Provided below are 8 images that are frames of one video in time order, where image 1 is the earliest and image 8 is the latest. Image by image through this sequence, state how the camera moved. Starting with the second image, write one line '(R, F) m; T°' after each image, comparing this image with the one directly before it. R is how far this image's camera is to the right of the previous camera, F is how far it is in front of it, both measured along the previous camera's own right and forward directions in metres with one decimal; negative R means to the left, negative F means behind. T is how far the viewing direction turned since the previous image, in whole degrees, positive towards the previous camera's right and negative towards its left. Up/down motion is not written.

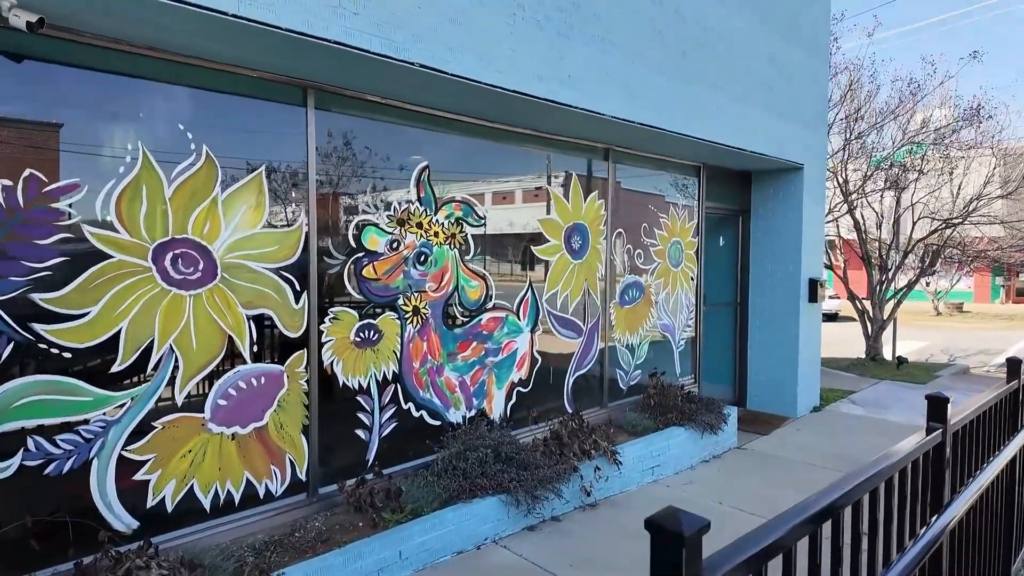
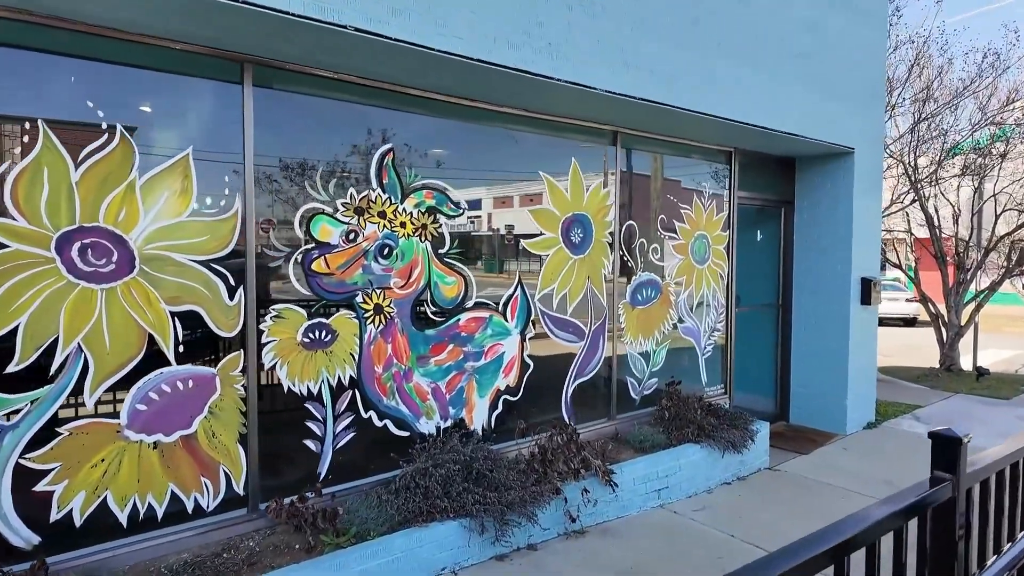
(+0.5, +0.5) m; -6°
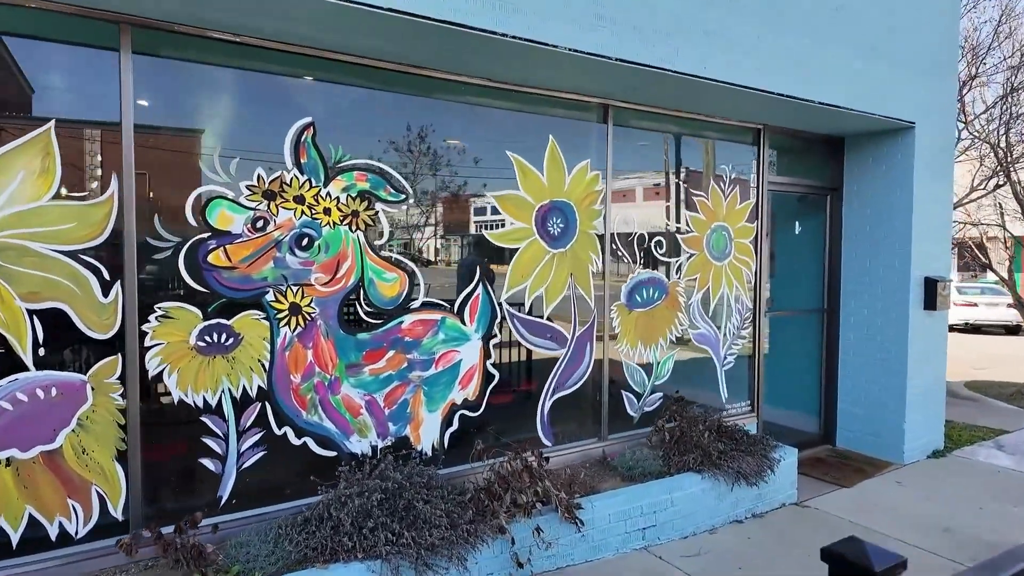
(+0.7, +0.7) m; -7°
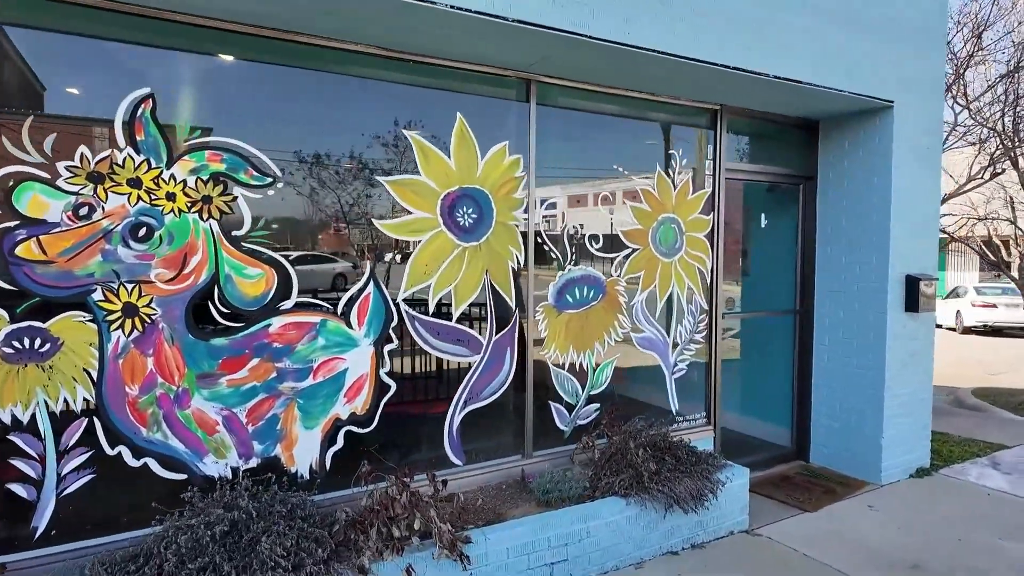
(+0.7, +0.5) m; -2°
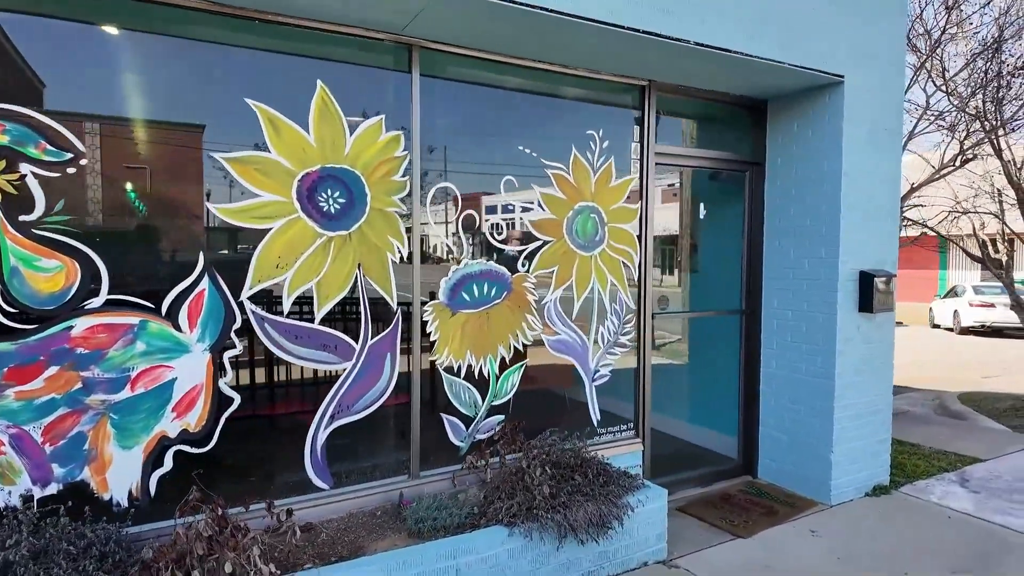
(+0.7, +0.5) m; 0°
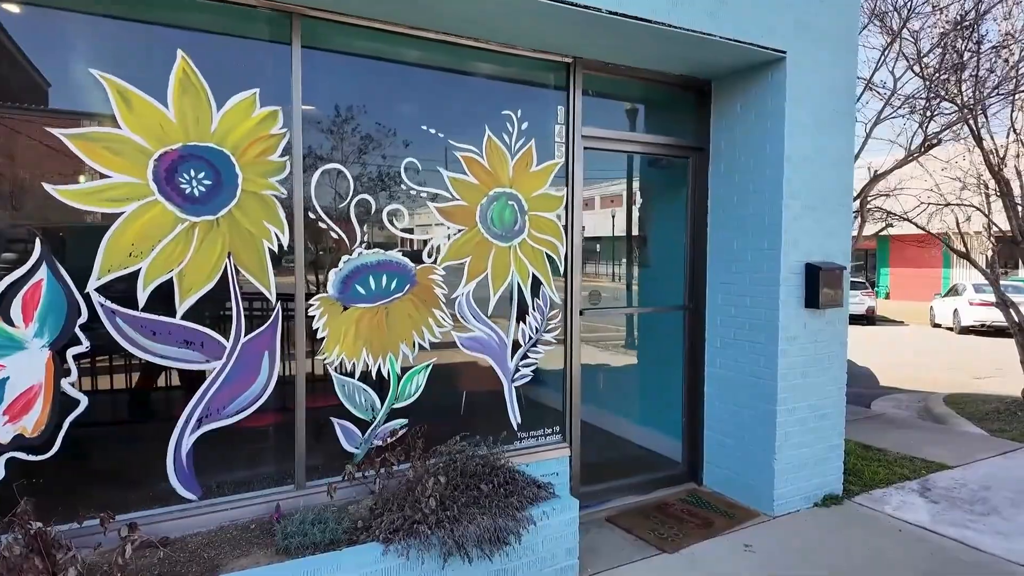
(+0.6, +0.3) m; -1°
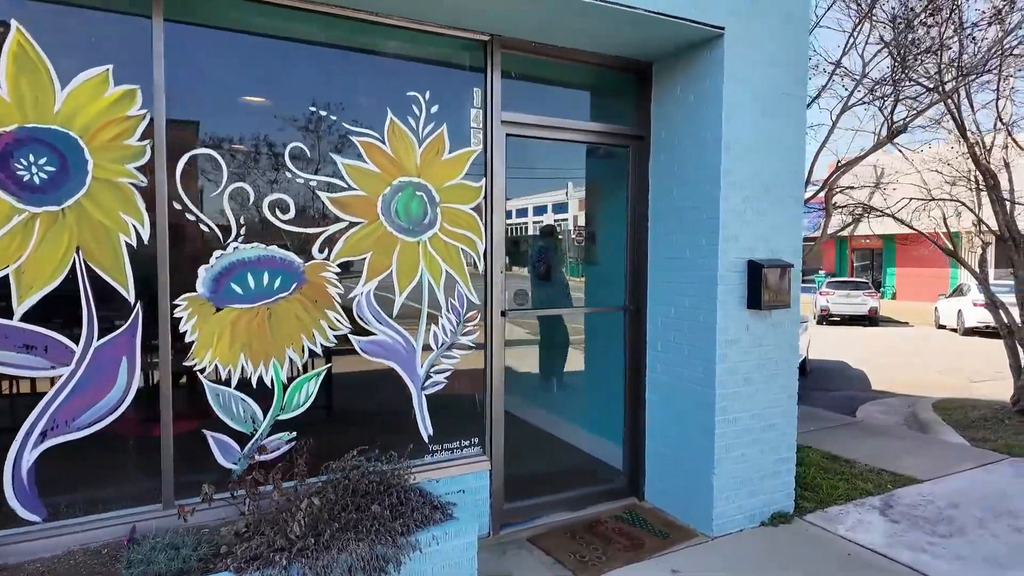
(+0.5, +0.3) m; -1°
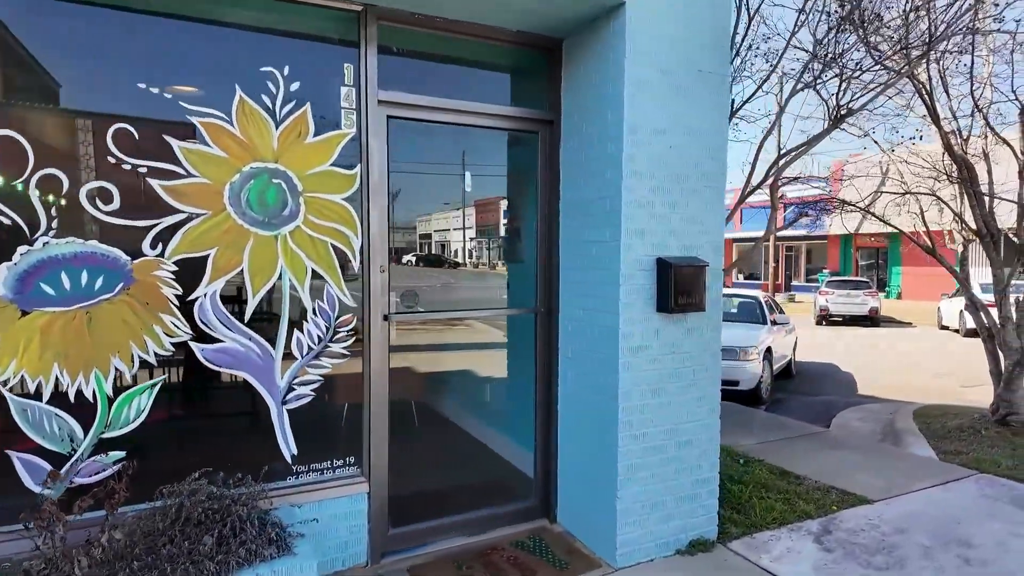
(+0.7, +0.4) m; -1°
